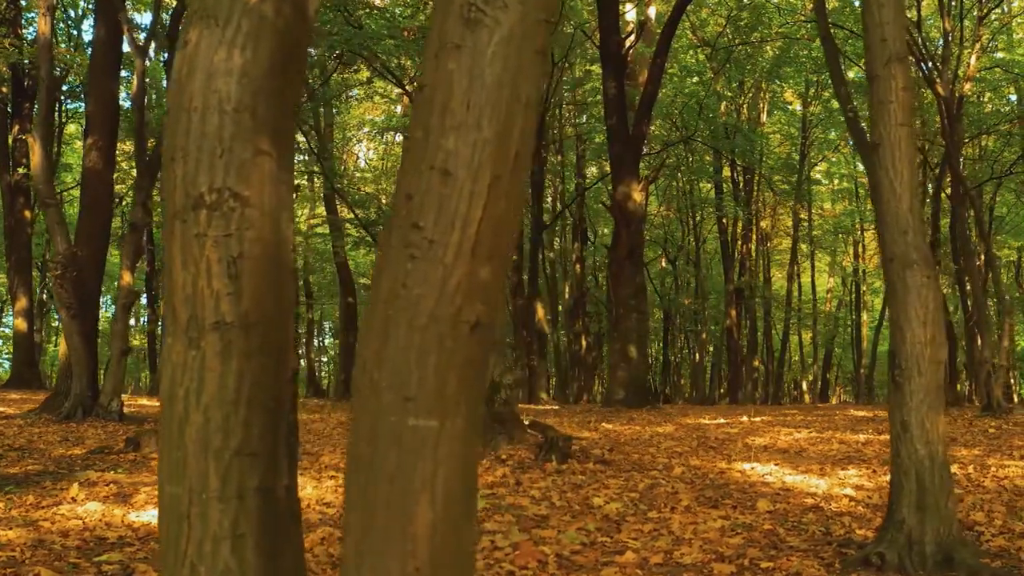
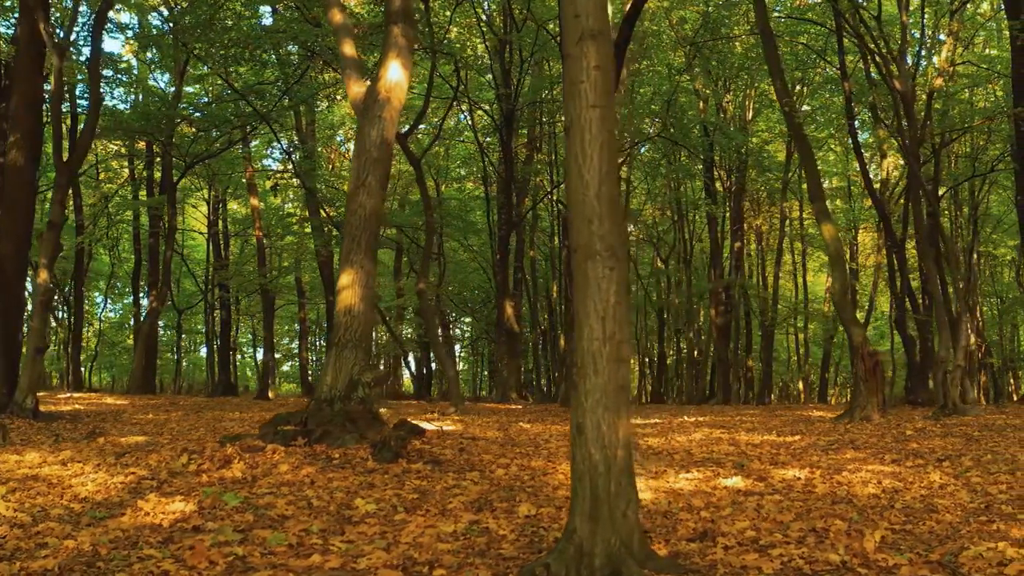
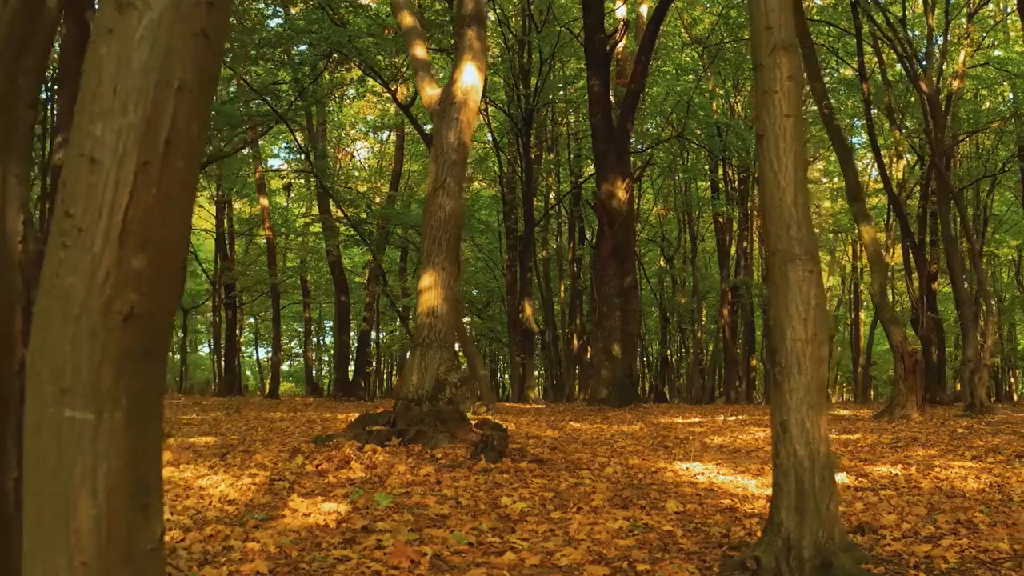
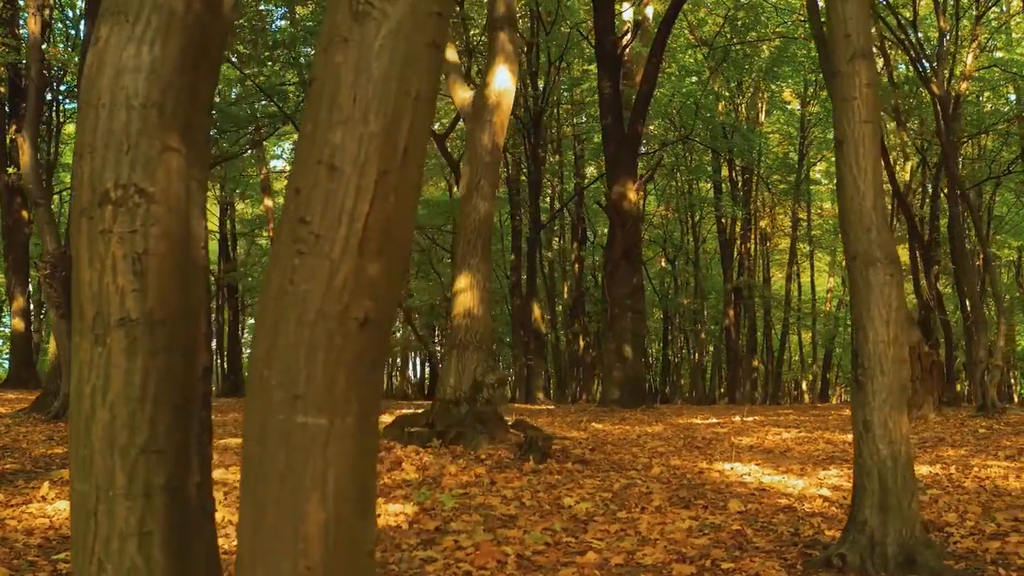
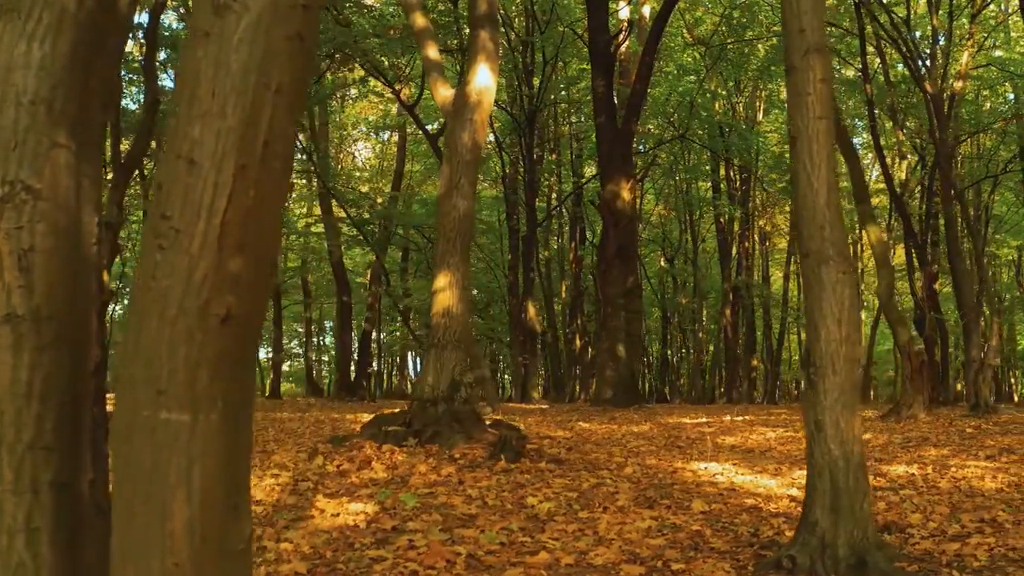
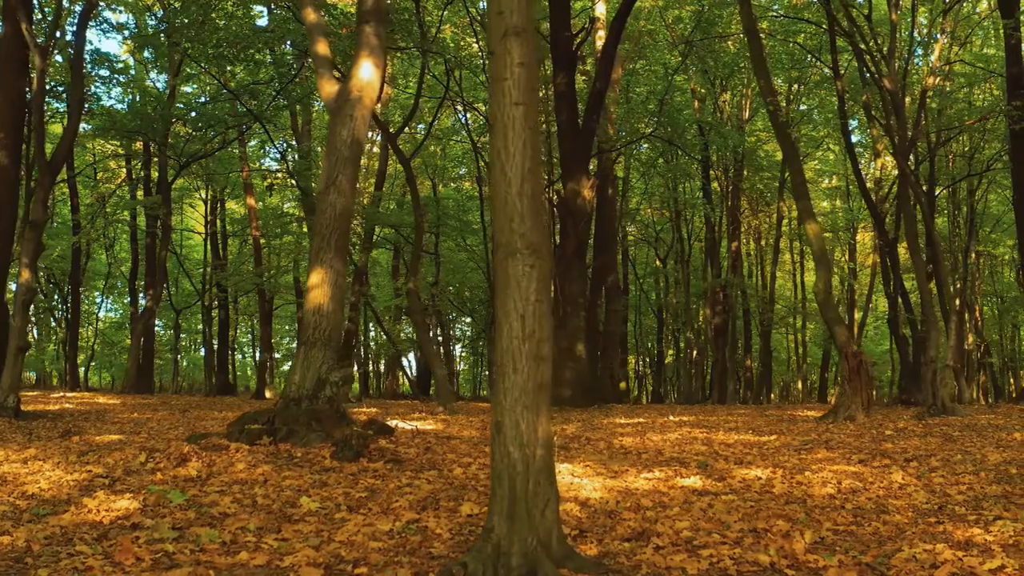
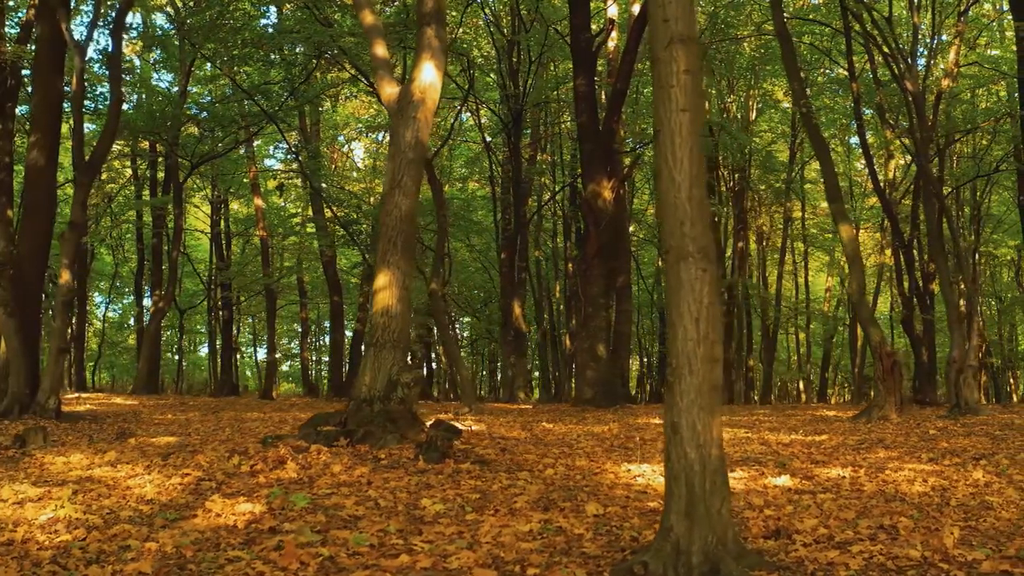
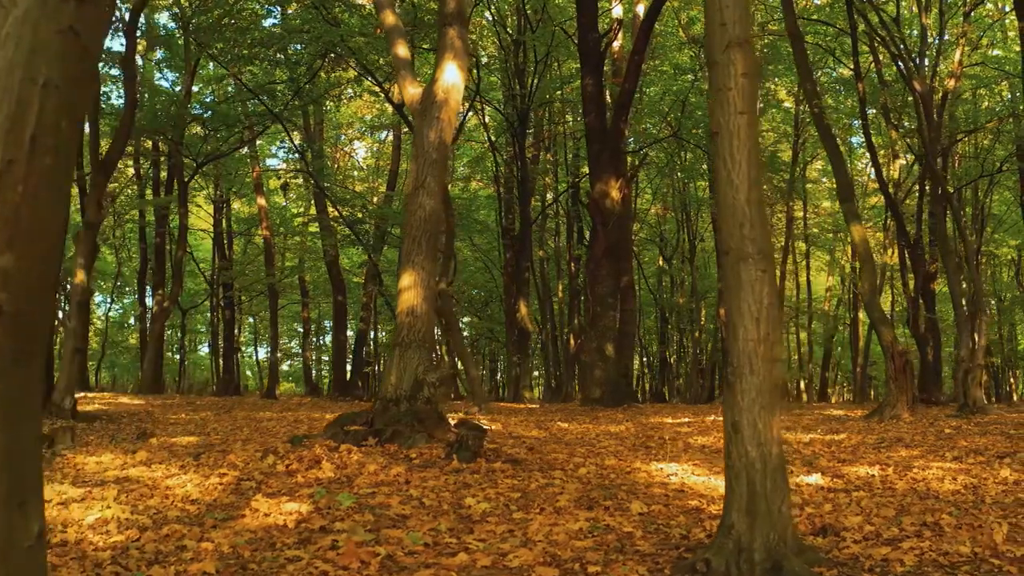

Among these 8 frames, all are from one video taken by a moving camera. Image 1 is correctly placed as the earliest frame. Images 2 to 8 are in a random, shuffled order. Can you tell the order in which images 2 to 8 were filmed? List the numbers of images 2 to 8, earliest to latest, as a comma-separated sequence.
4, 5, 3, 8, 7, 2, 6
